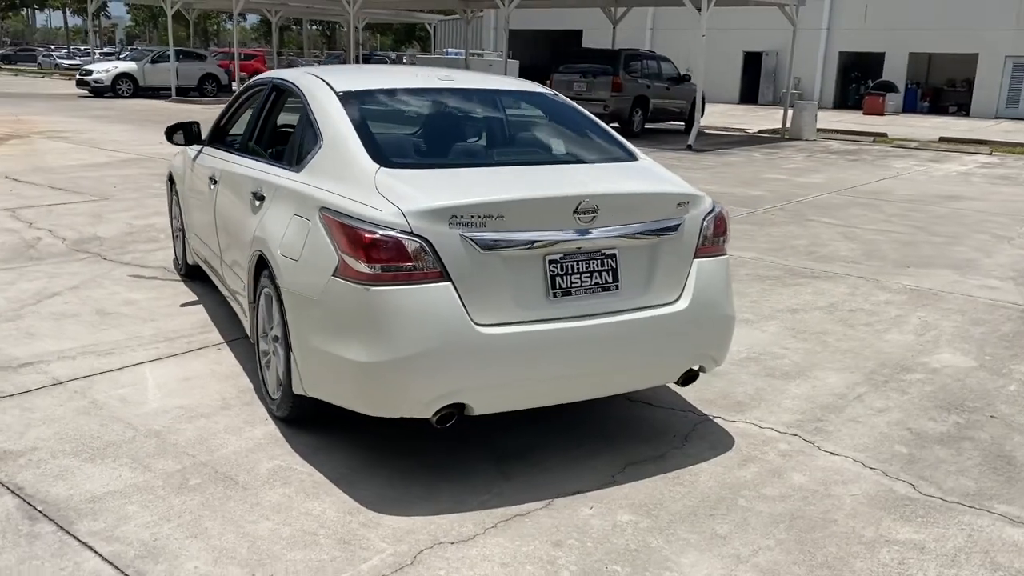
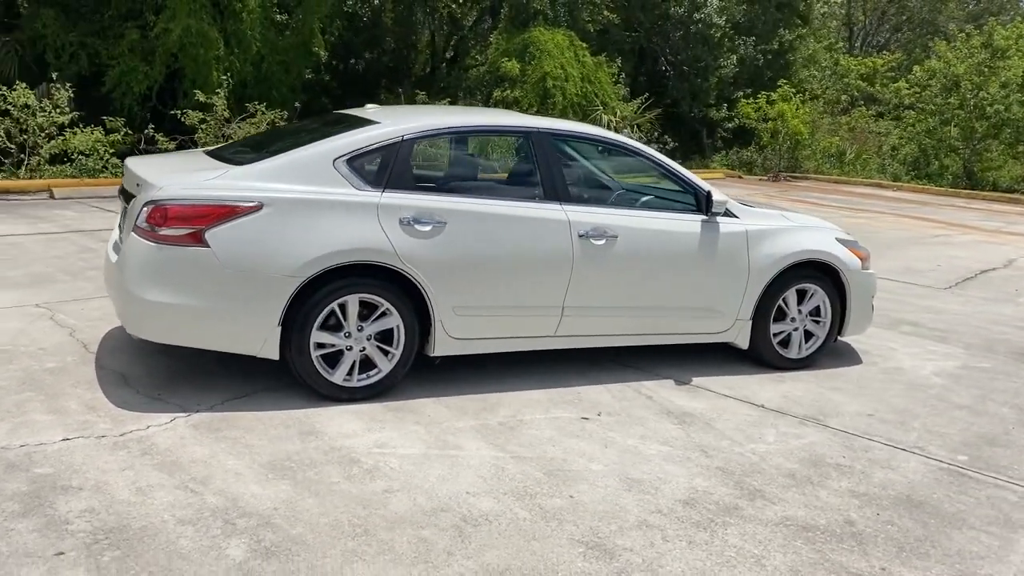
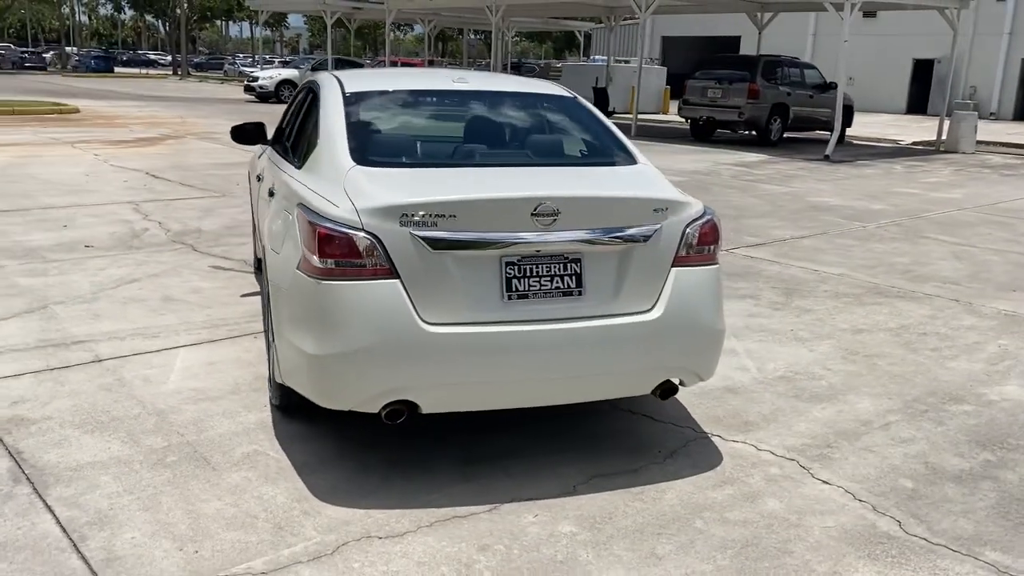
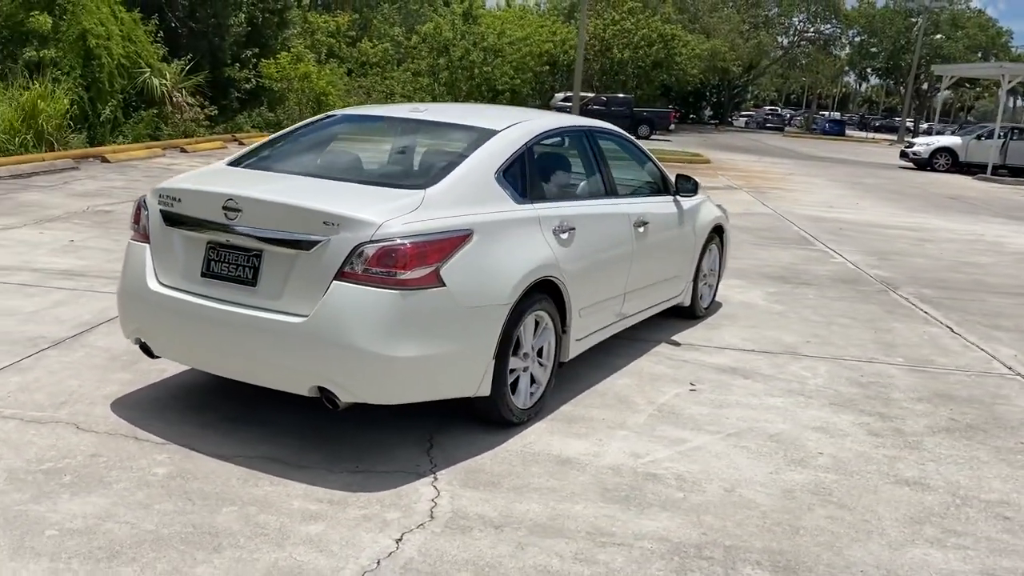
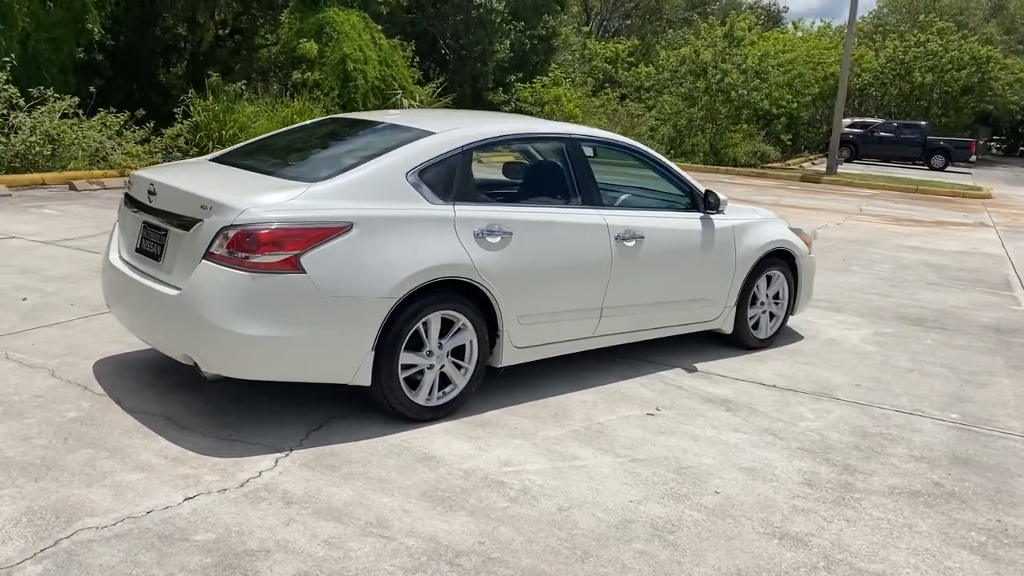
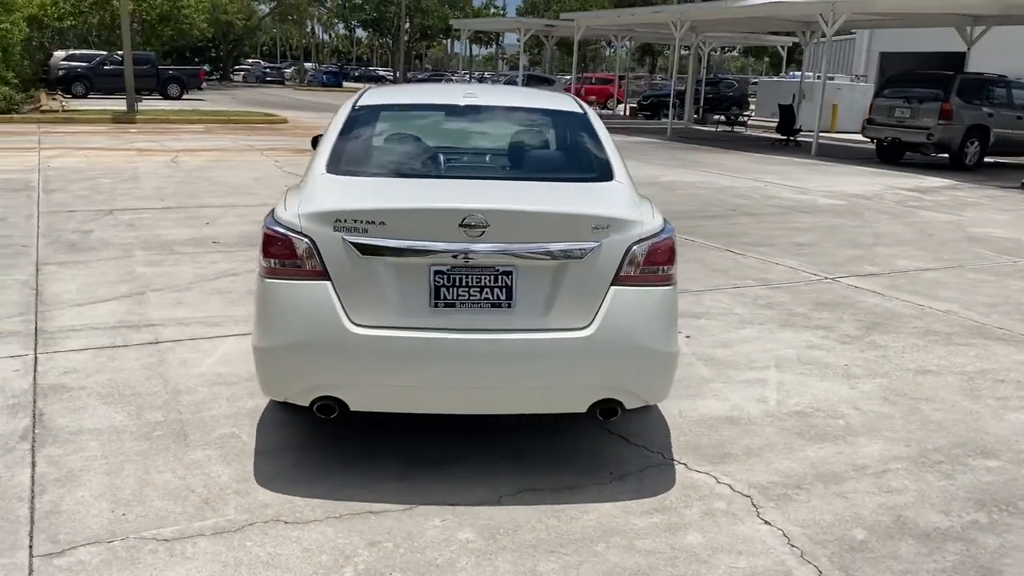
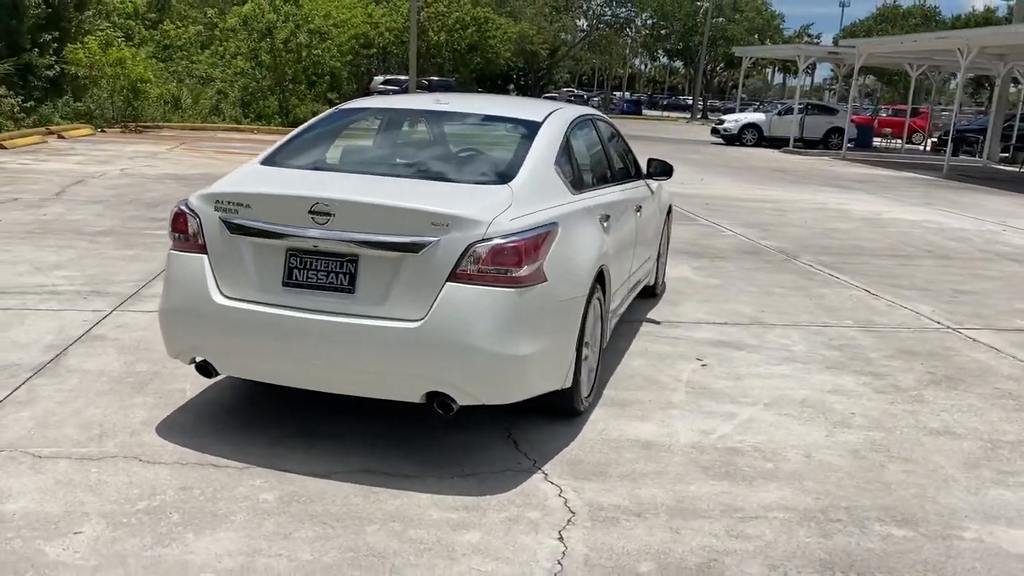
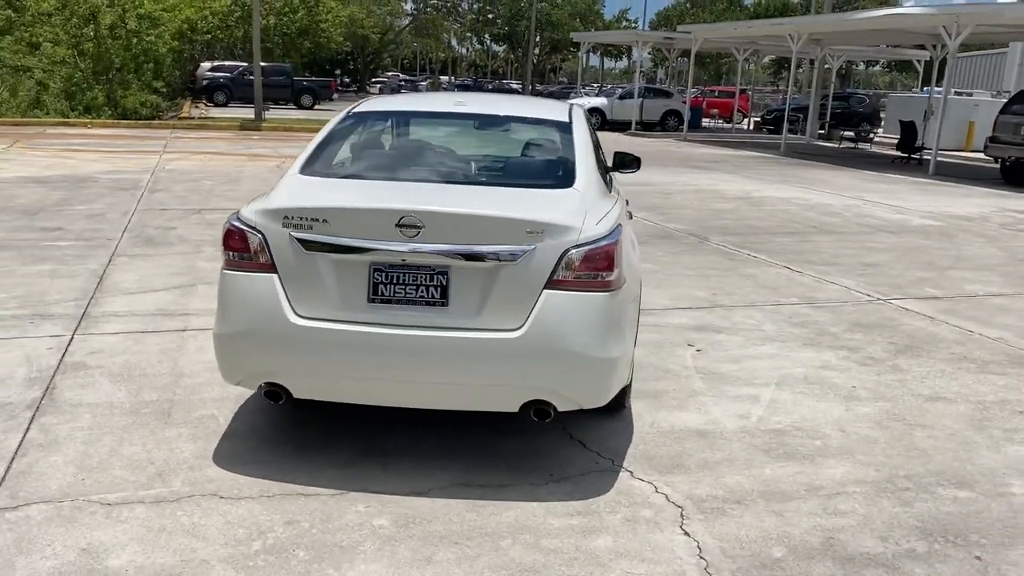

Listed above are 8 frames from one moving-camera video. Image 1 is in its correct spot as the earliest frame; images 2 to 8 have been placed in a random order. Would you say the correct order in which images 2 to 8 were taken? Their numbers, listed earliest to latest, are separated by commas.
3, 6, 8, 7, 4, 5, 2
